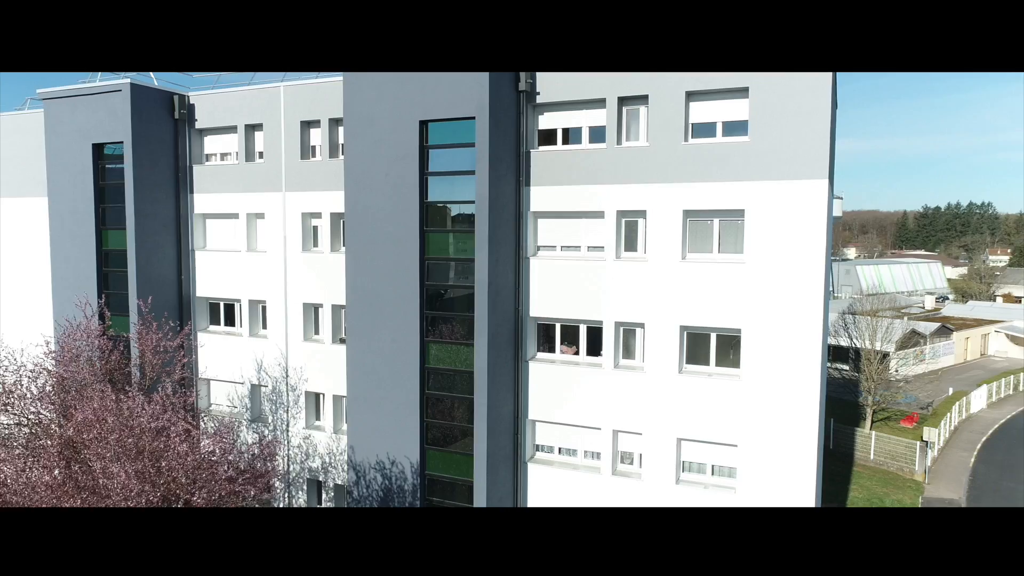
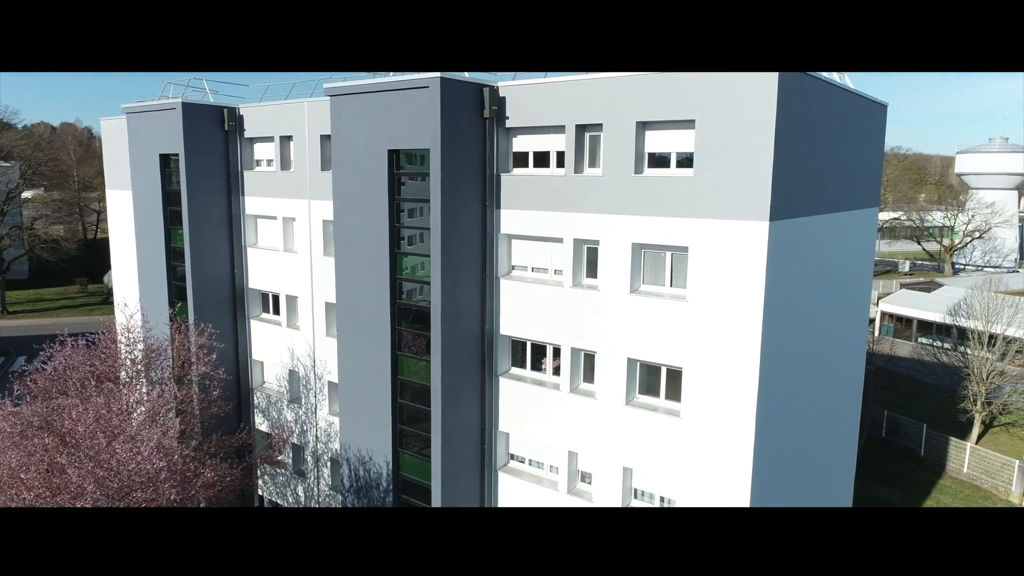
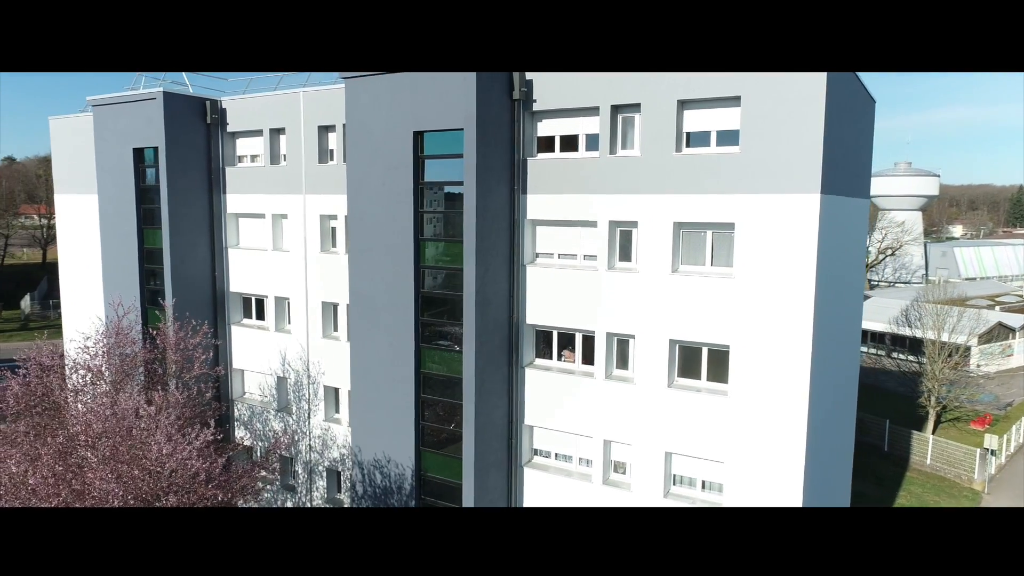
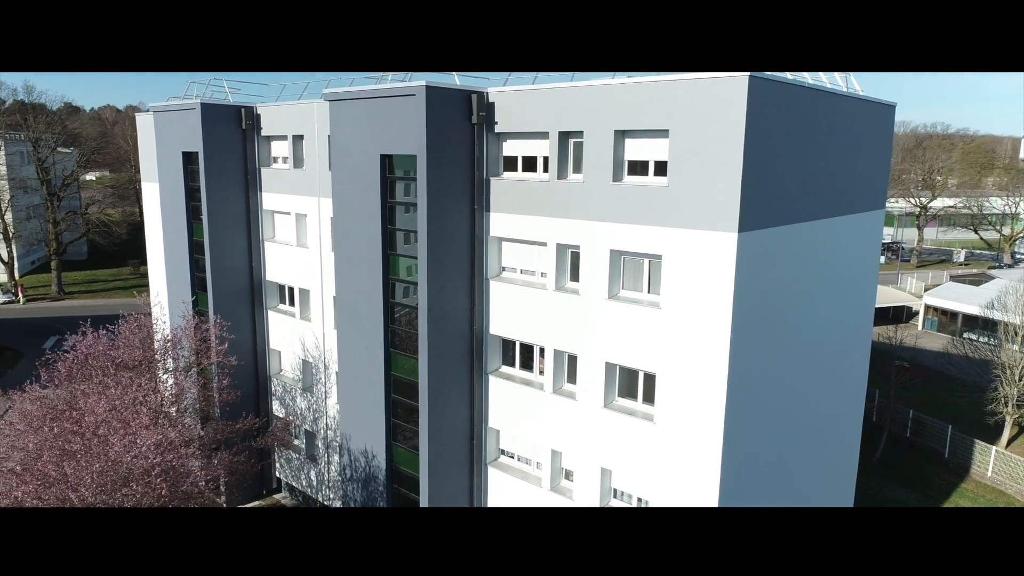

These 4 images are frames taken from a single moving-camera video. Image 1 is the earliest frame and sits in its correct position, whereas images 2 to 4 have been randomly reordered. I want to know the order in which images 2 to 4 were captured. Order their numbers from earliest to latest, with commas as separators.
3, 2, 4
